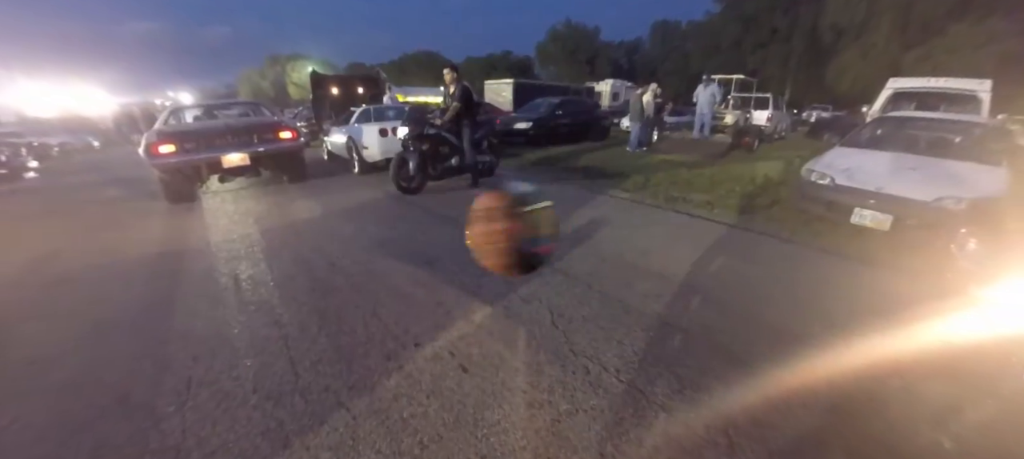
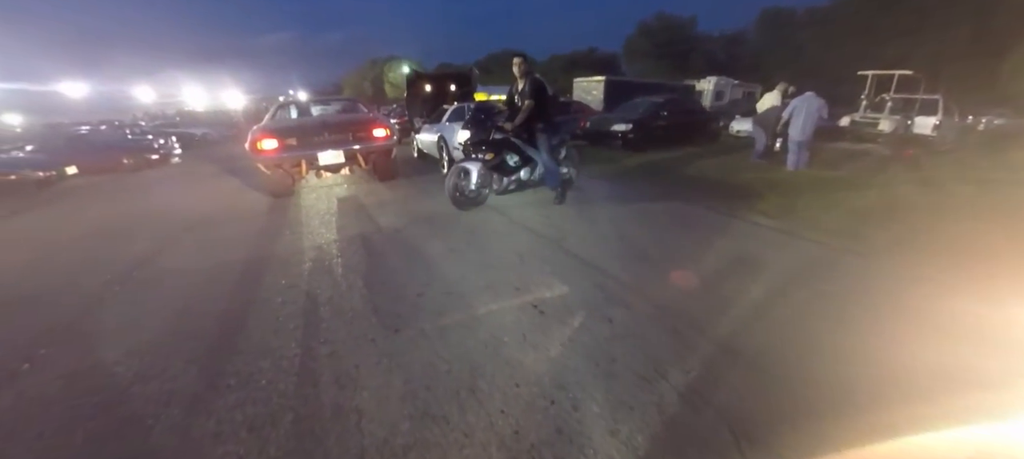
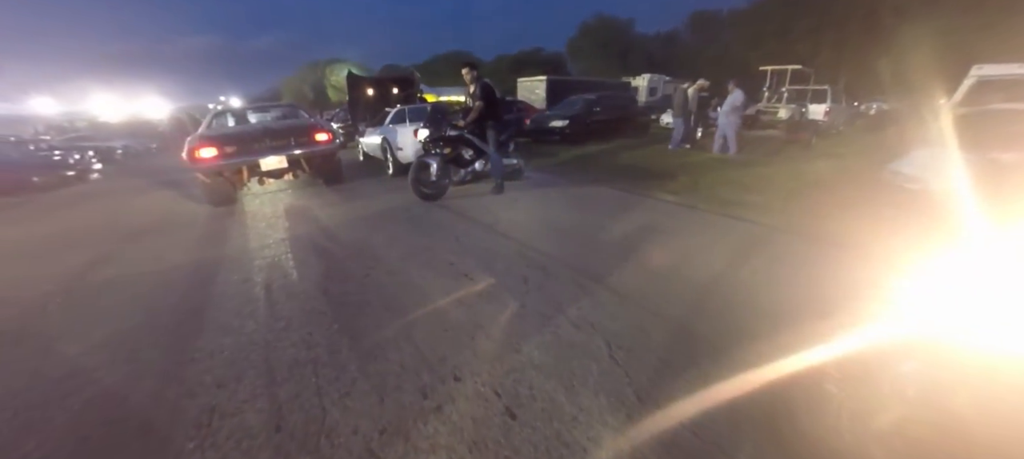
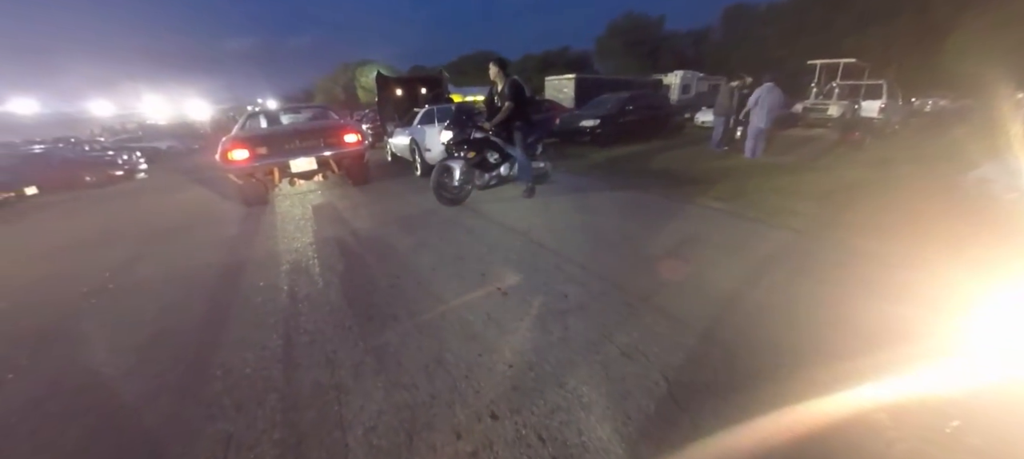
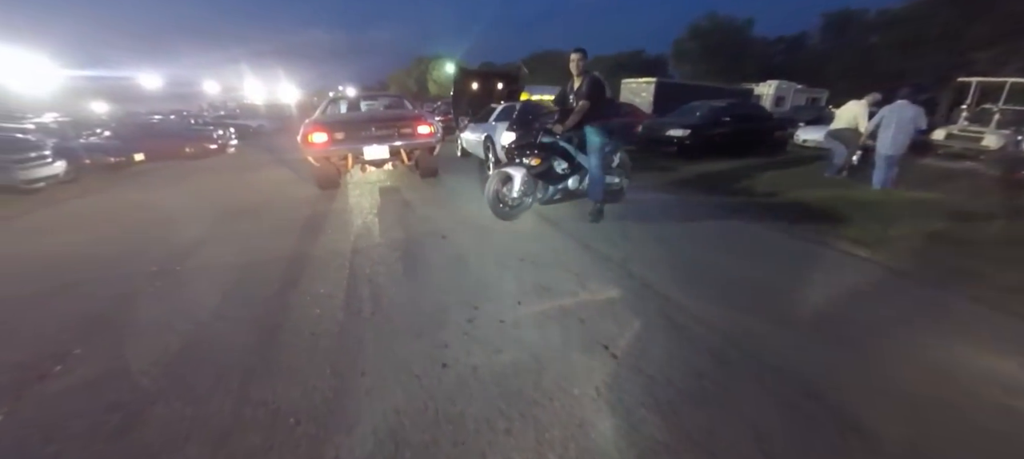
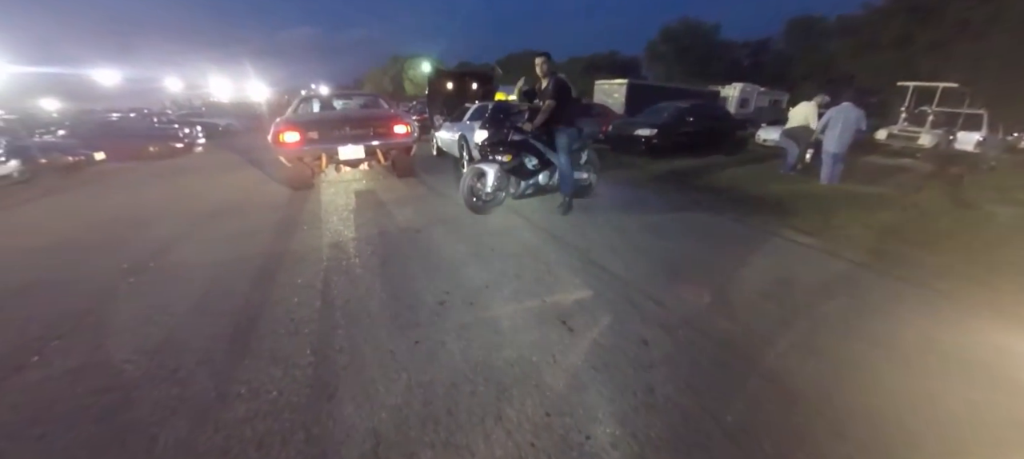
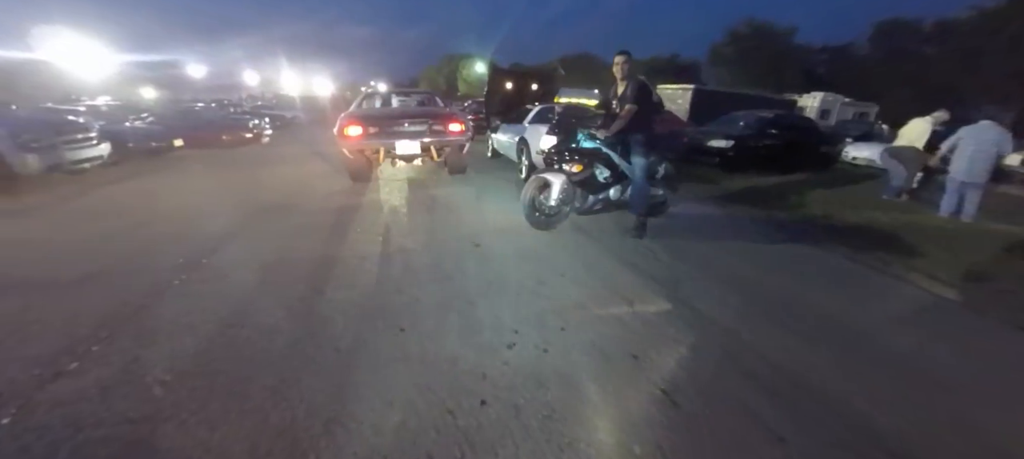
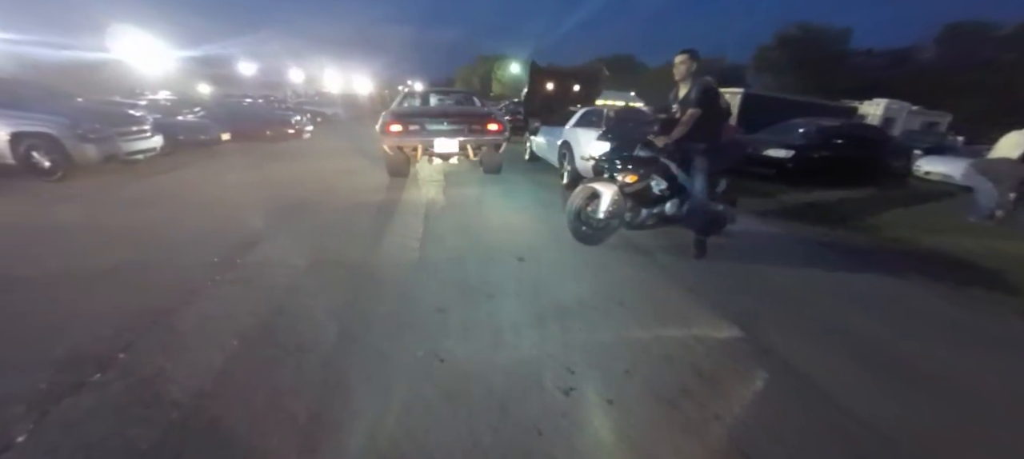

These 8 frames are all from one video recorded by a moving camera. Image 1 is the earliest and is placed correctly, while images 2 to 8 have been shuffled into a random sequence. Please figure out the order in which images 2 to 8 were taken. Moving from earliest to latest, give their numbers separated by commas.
3, 4, 2, 6, 5, 7, 8
